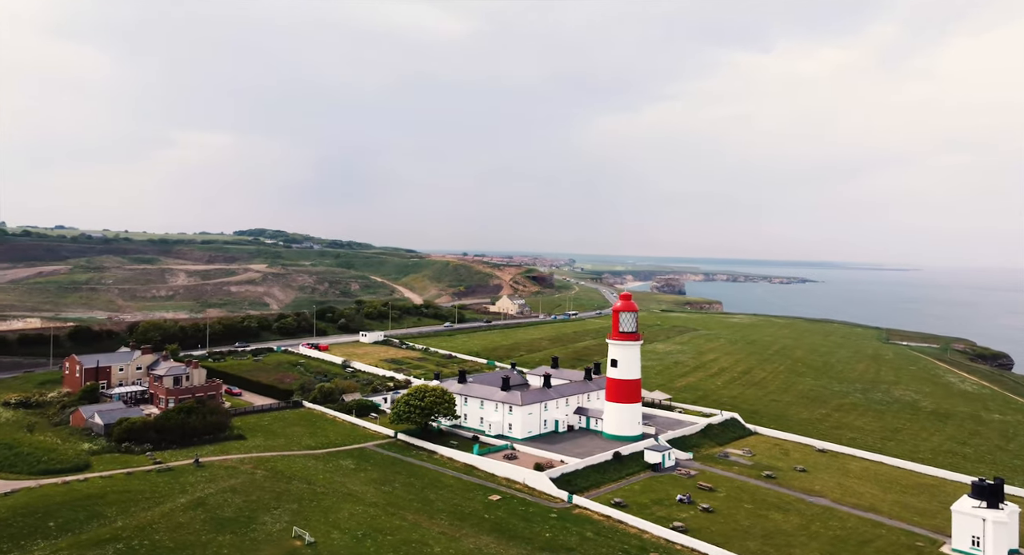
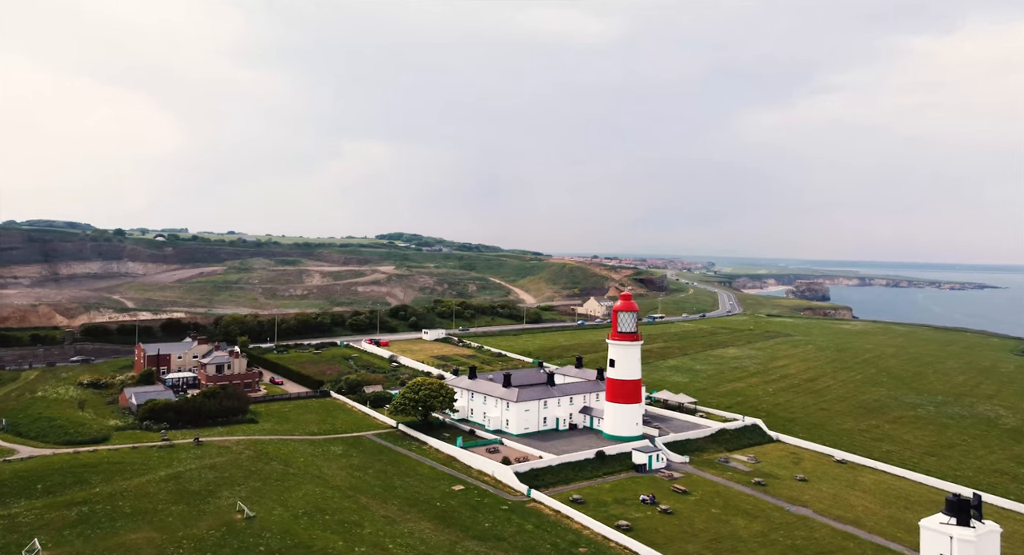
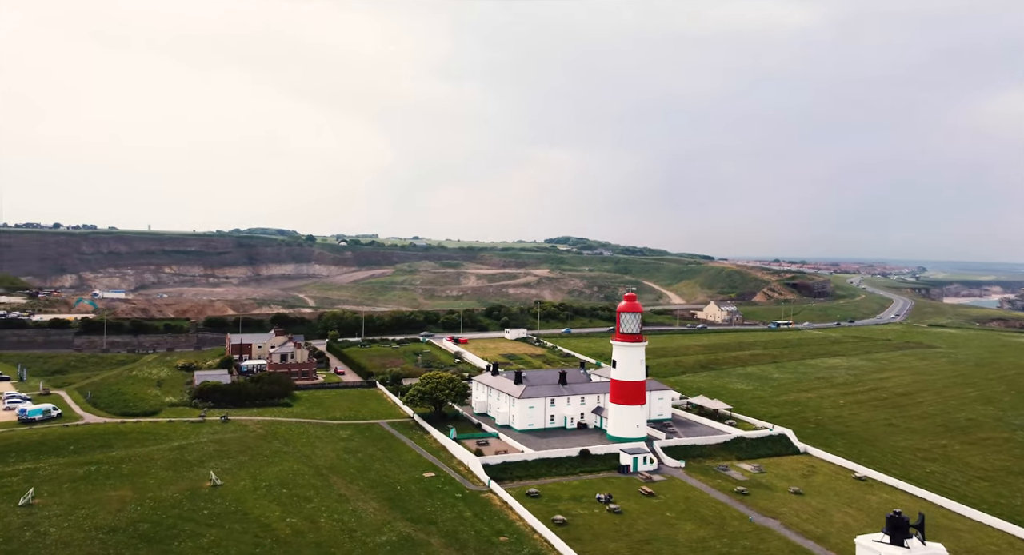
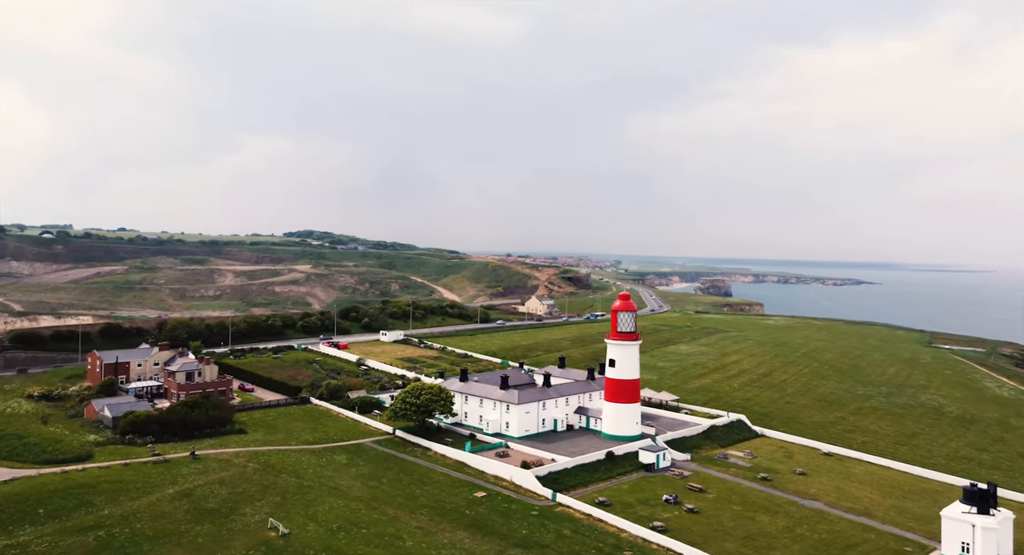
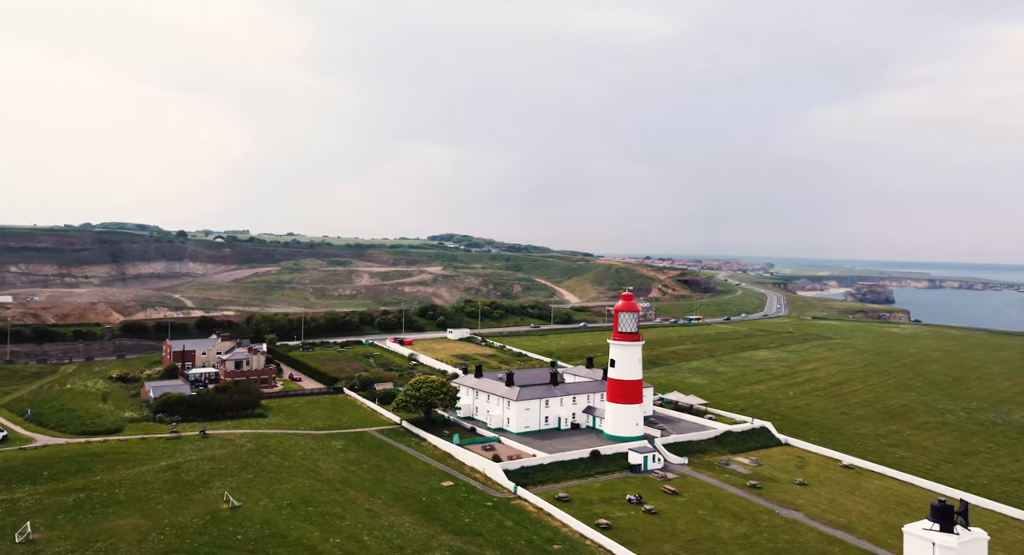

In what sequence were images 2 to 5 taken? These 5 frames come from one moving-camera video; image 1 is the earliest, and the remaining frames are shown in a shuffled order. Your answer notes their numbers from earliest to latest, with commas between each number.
4, 2, 5, 3
